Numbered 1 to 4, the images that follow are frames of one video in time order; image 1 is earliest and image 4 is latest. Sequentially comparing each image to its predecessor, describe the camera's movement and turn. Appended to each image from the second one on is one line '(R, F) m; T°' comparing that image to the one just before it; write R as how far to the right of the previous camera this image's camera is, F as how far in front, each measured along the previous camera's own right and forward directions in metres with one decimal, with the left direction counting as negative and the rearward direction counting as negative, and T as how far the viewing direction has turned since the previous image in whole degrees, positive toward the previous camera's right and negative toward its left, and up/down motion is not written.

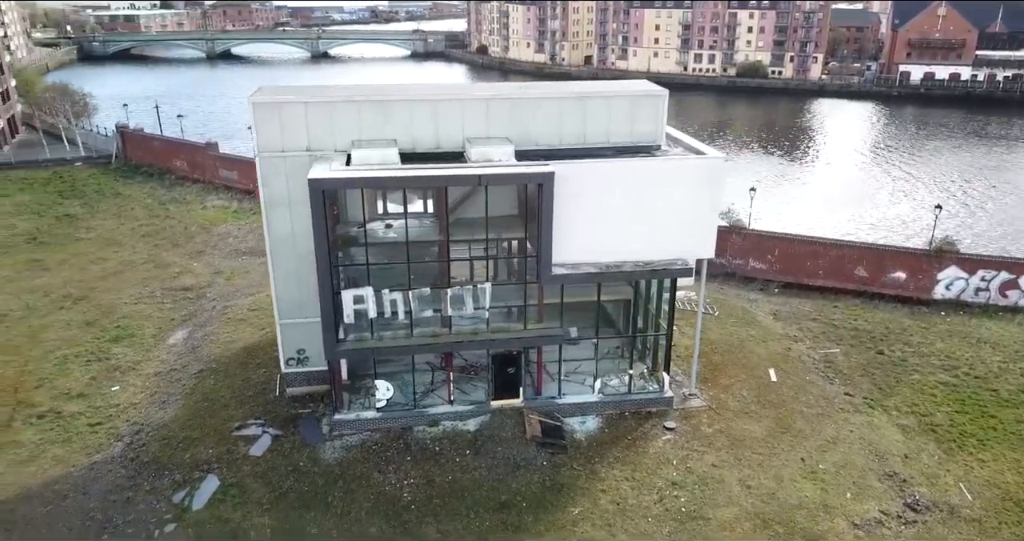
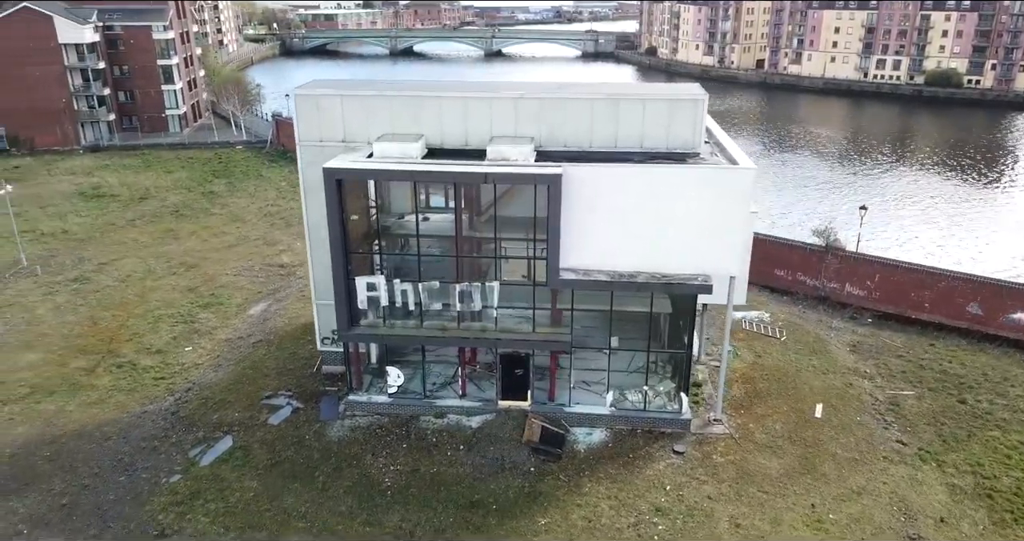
(+4.0, +0.6) m; -13°
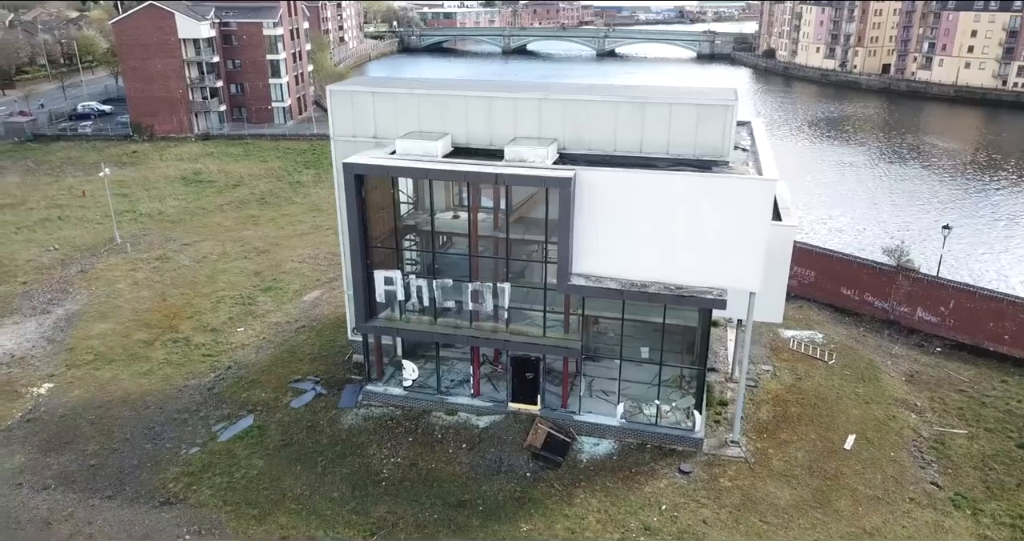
(+2.5, +0.3) m; -8°
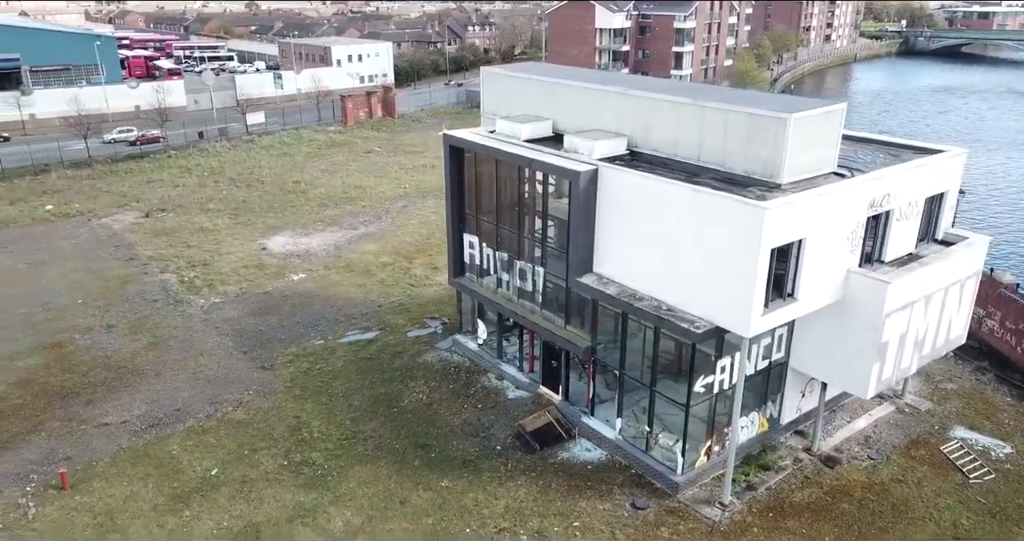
(+10.5, +2.7) m; -35°
